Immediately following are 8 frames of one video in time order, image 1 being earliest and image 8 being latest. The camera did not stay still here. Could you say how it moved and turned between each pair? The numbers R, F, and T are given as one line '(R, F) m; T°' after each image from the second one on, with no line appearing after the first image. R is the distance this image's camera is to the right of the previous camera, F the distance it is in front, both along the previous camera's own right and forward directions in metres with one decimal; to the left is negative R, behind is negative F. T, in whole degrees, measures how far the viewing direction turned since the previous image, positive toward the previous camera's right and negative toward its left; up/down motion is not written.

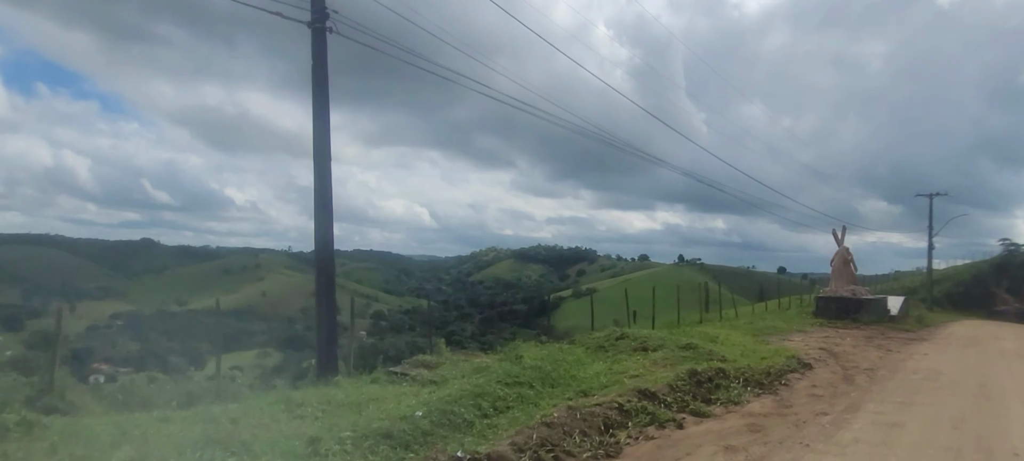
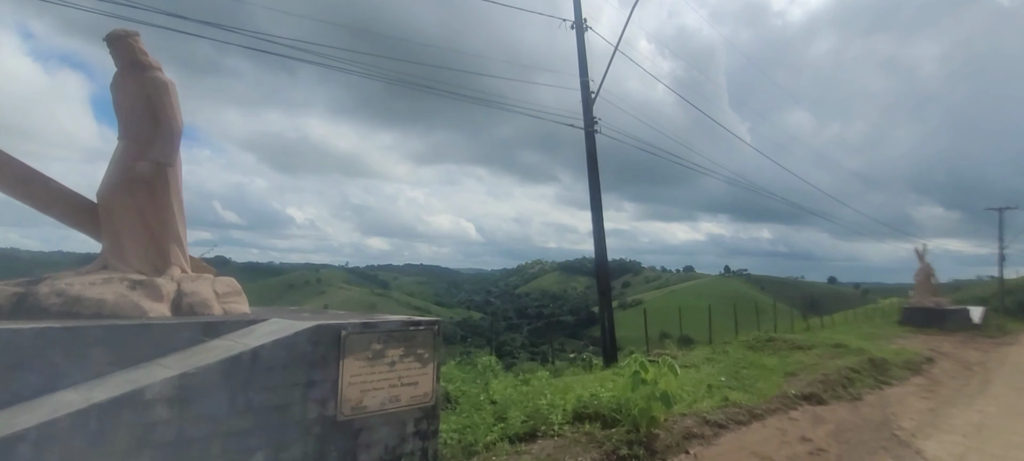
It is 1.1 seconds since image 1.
(-2.1, -2.3) m; -4°
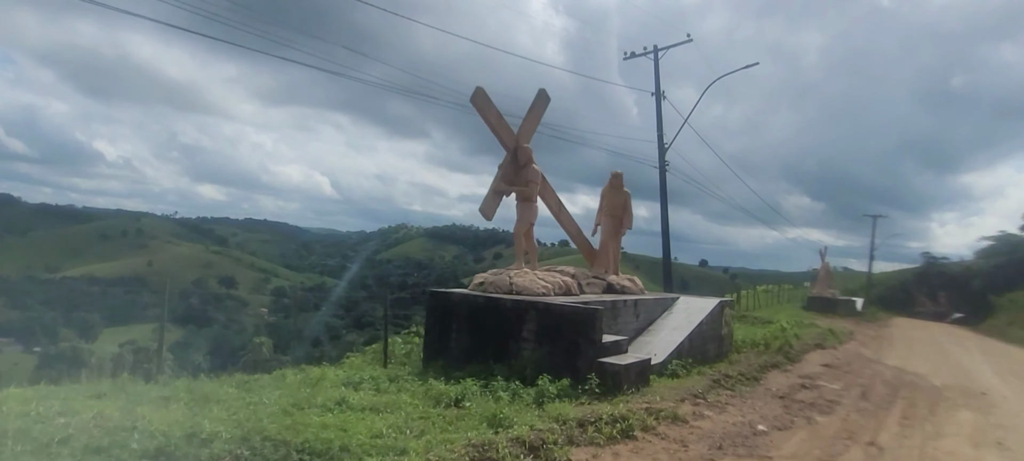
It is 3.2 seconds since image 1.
(-3.9, -3.4) m; +10°
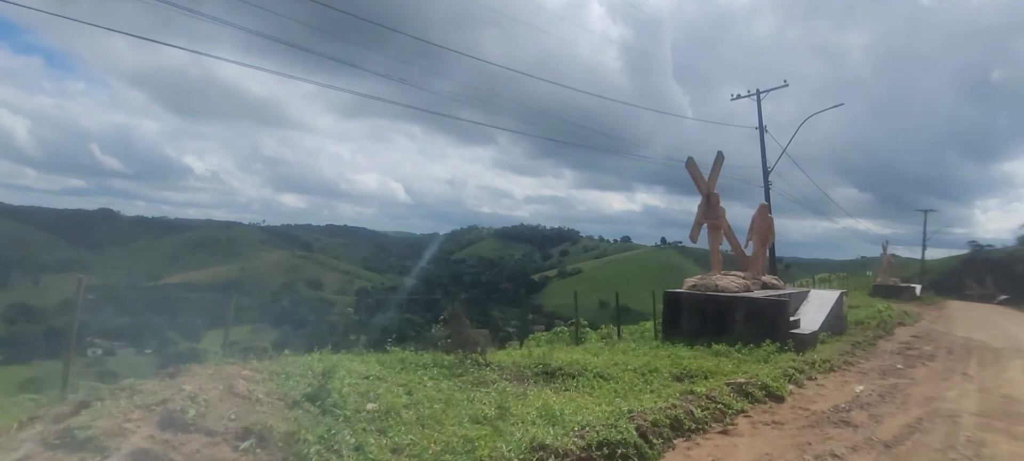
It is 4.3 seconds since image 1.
(-2.2, -2.7) m; -3°
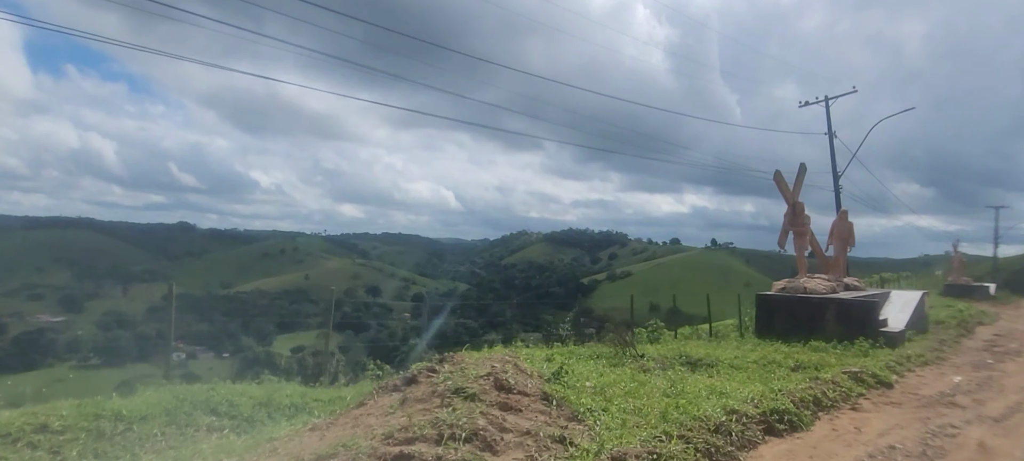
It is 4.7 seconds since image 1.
(-1.0, -1.0) m; -4°
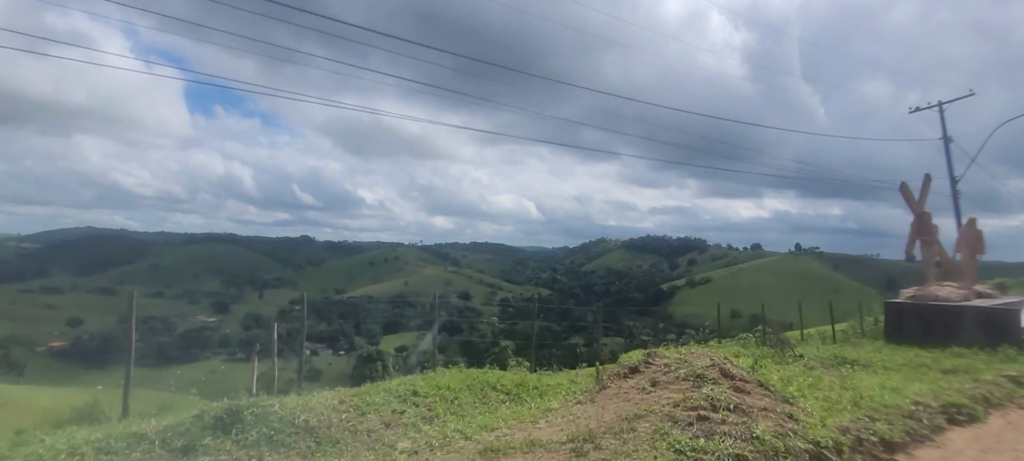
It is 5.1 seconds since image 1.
(-1.1, -1.2) m; -7°
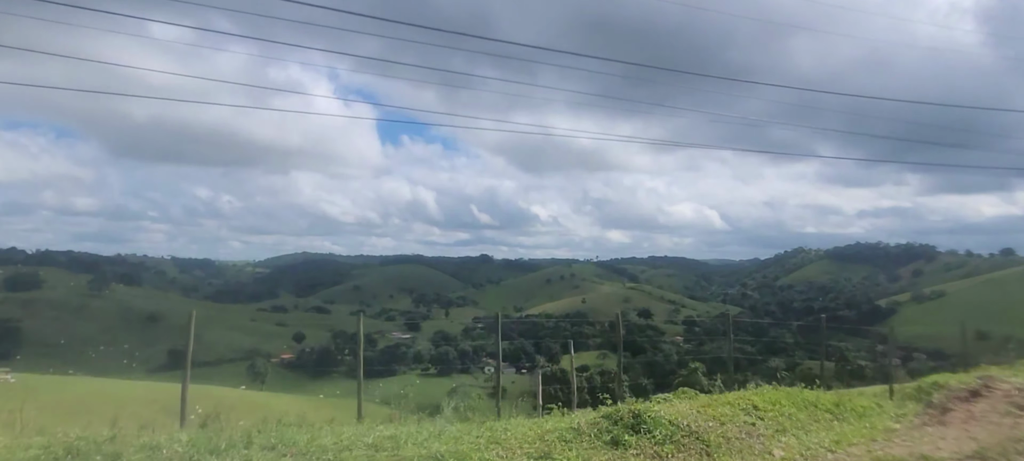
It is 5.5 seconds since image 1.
(-0.7, +1.0) m; -17°
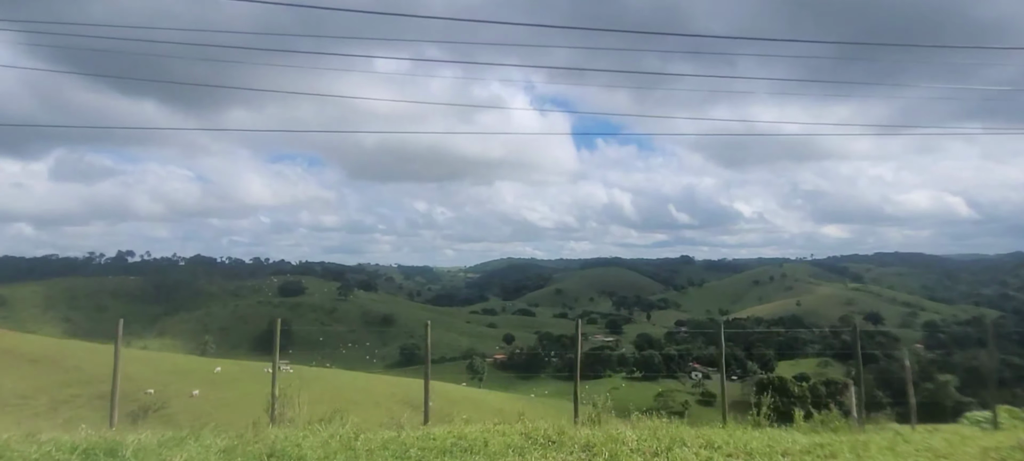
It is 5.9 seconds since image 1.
(-1.9, -0.2) m; -16°
